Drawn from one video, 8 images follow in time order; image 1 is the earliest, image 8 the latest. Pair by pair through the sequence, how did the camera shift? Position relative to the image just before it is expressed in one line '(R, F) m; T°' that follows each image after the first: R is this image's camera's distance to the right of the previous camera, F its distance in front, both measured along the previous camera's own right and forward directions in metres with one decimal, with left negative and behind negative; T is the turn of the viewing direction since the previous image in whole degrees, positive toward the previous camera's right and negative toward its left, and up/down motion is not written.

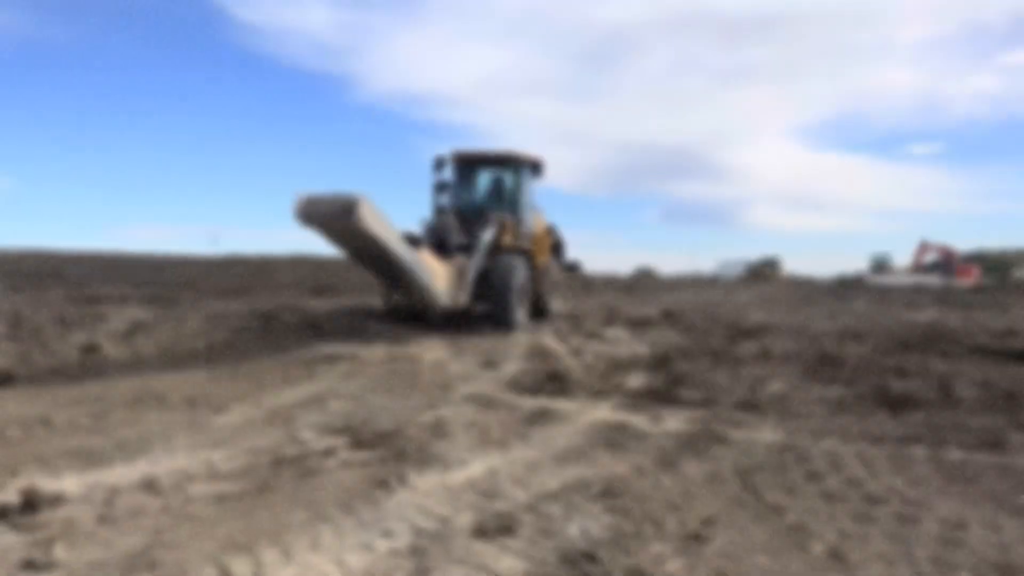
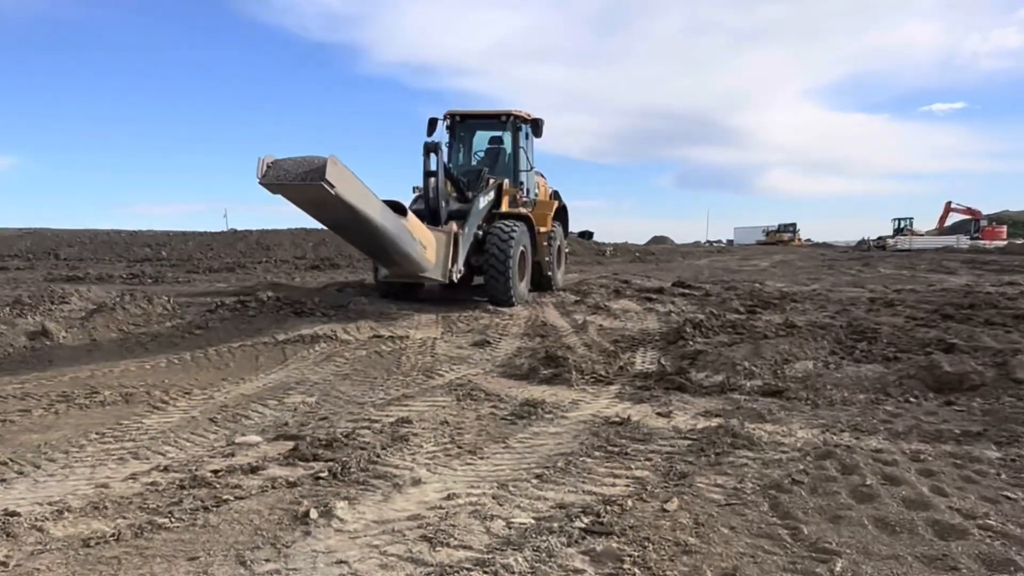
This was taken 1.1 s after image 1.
(+0.2, +0.8) m; -1°
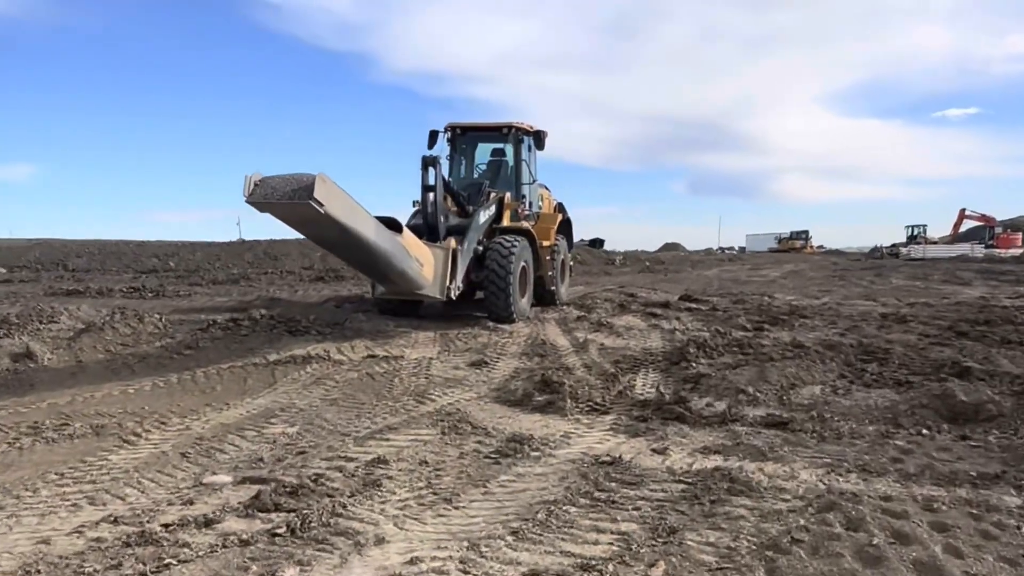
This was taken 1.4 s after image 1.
(+0.1, +0.2) m; -1°
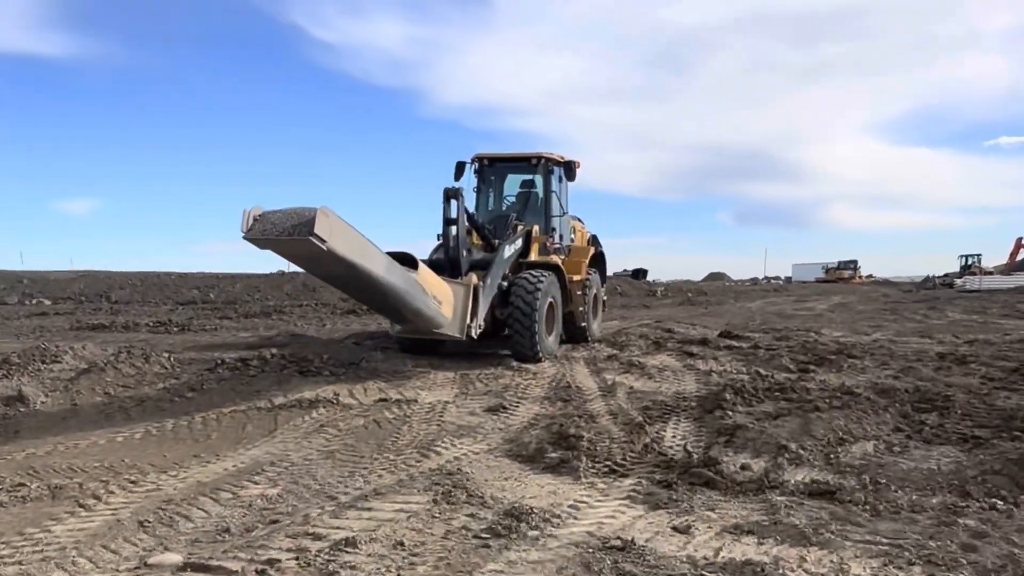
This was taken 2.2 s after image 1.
(+0.2, +0.5) m; -3°
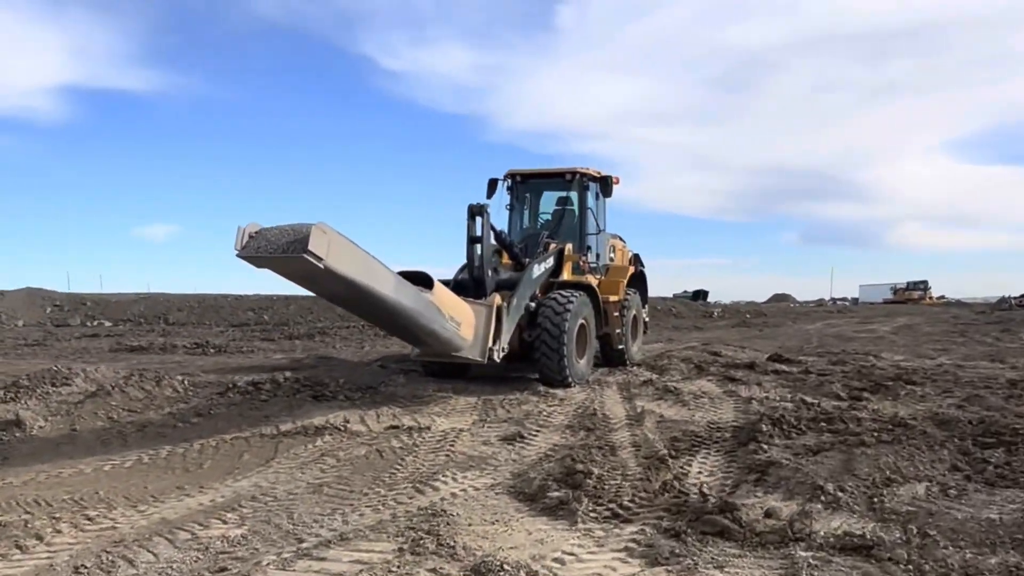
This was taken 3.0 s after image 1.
(+0.3, +0.5) m; -4°
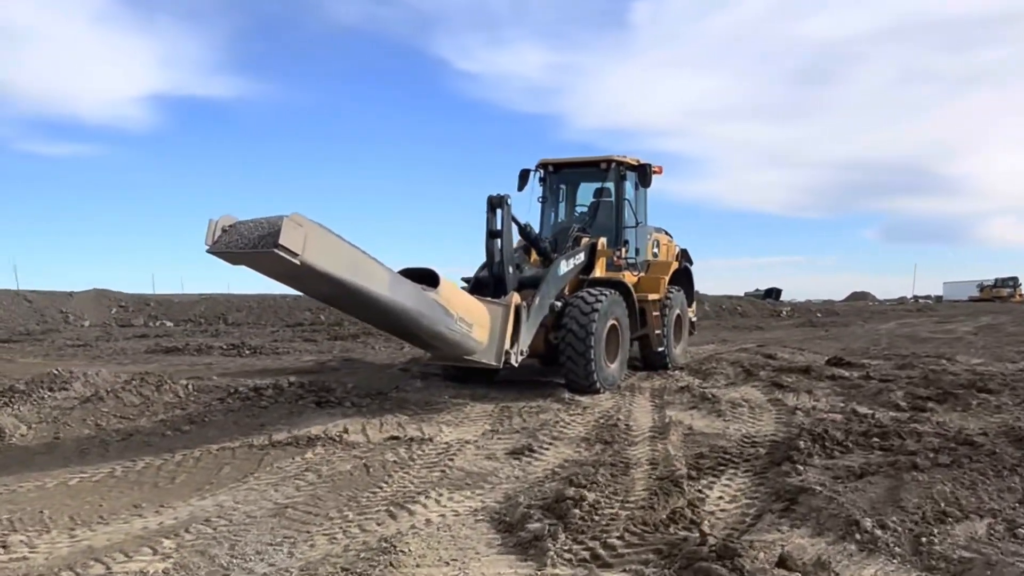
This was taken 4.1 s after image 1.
(+0.4, +0.6) m; -5°
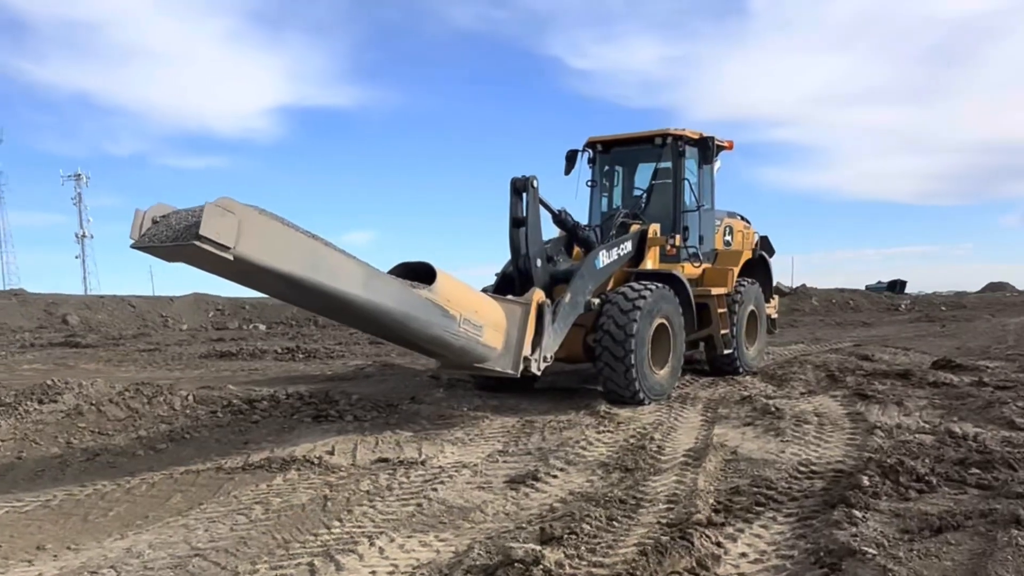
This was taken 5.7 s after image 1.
(+0.7, +1.0) m; -8°
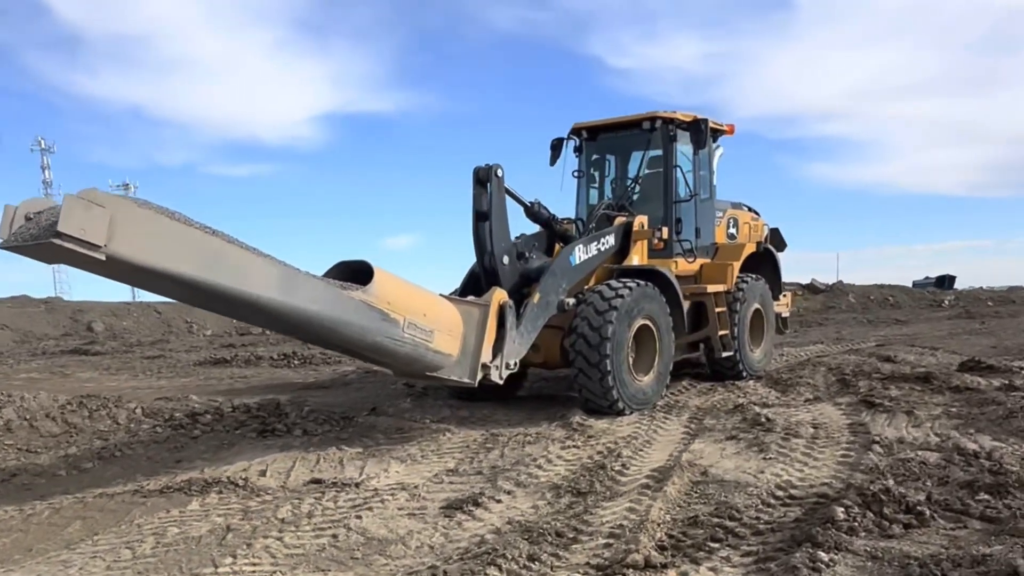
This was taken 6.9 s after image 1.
(+0.5, +0.6) m; -3°
